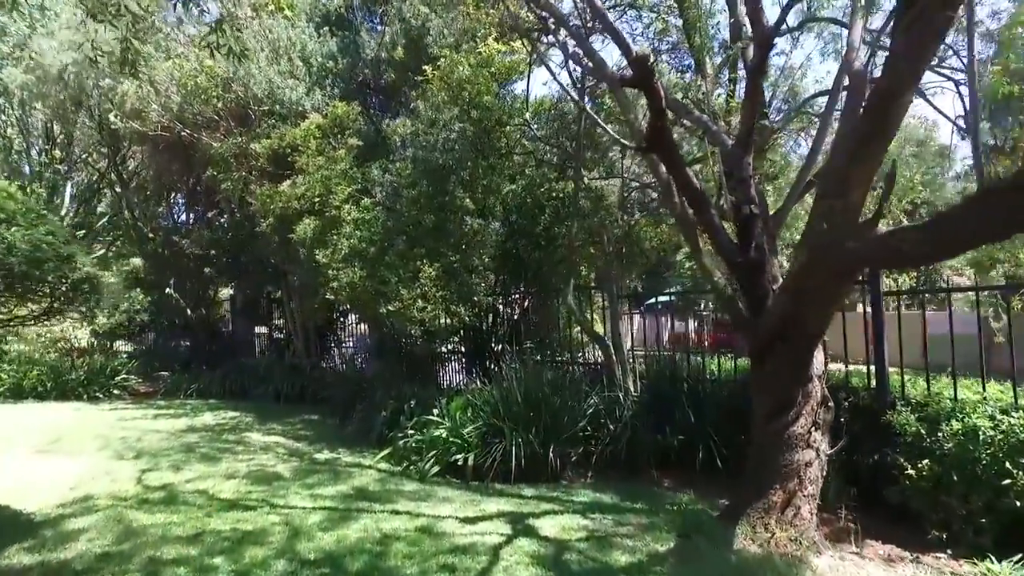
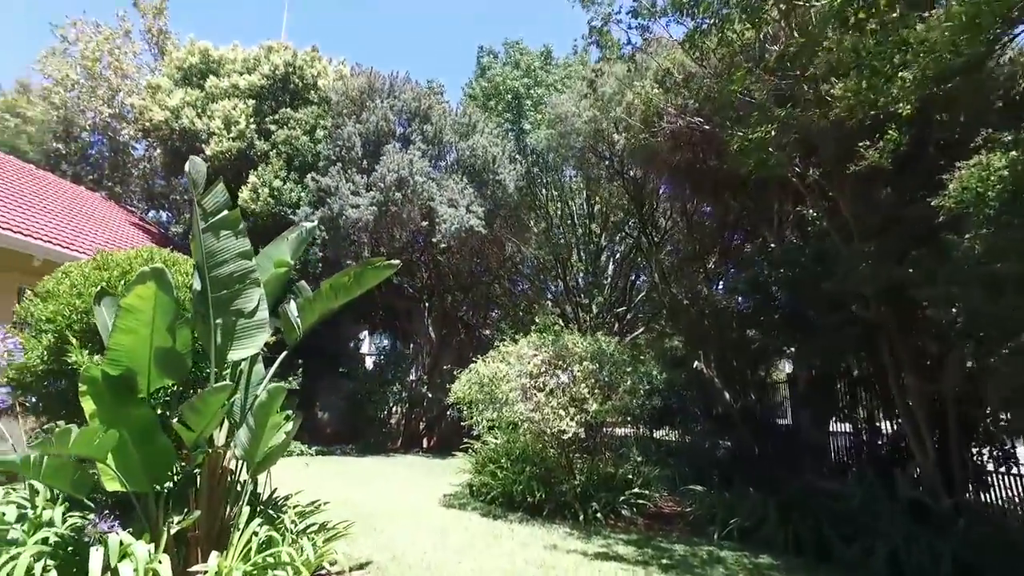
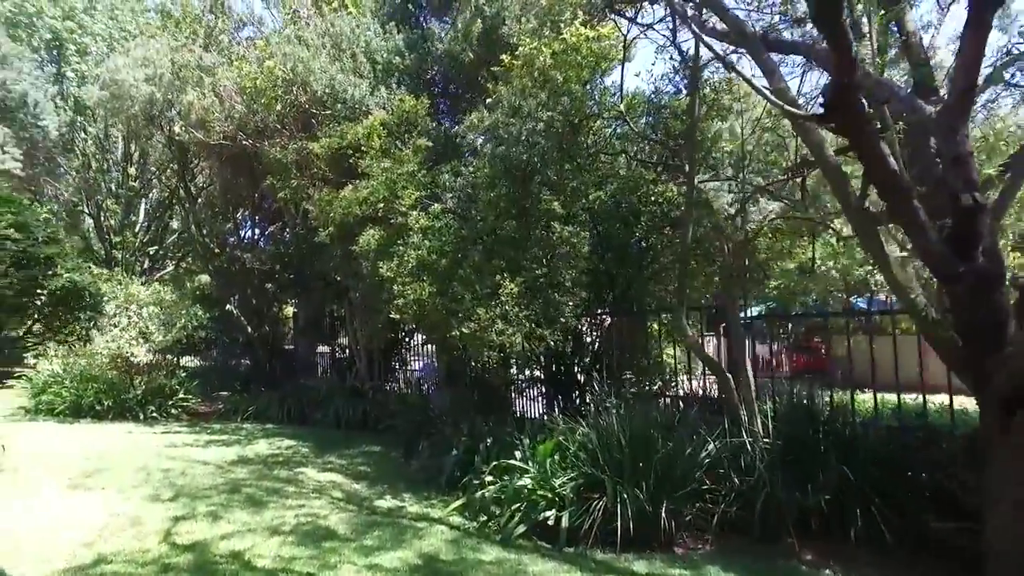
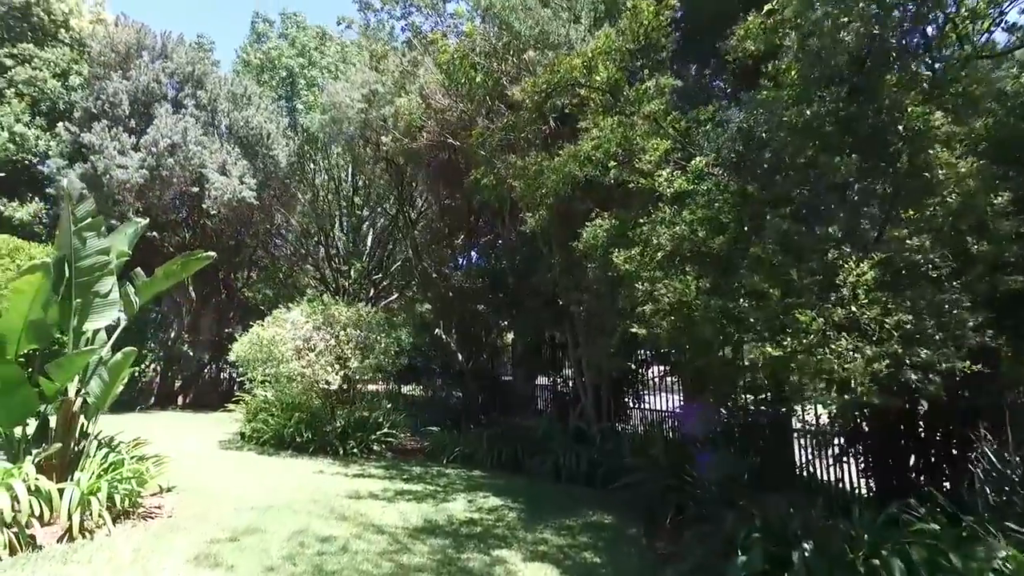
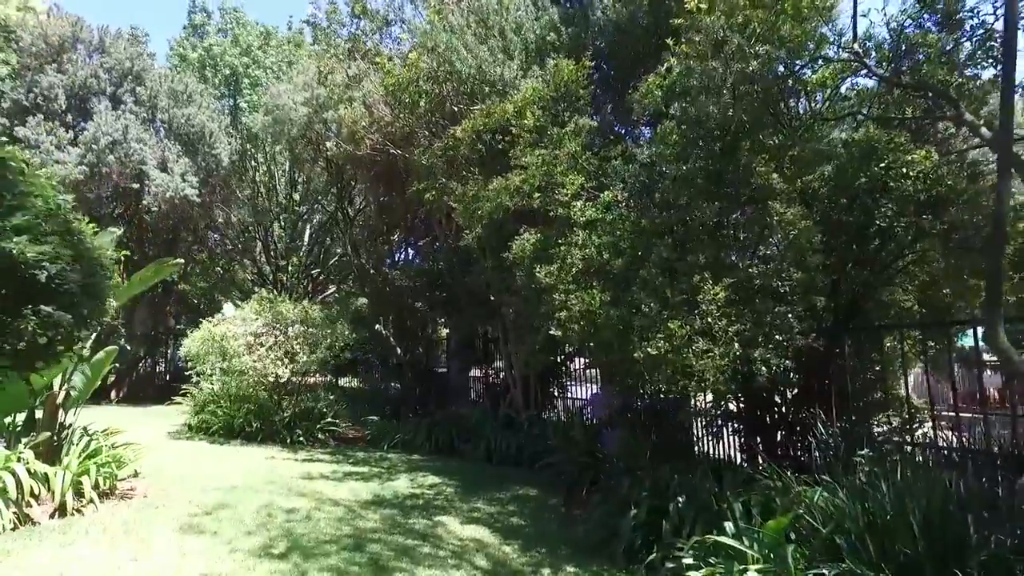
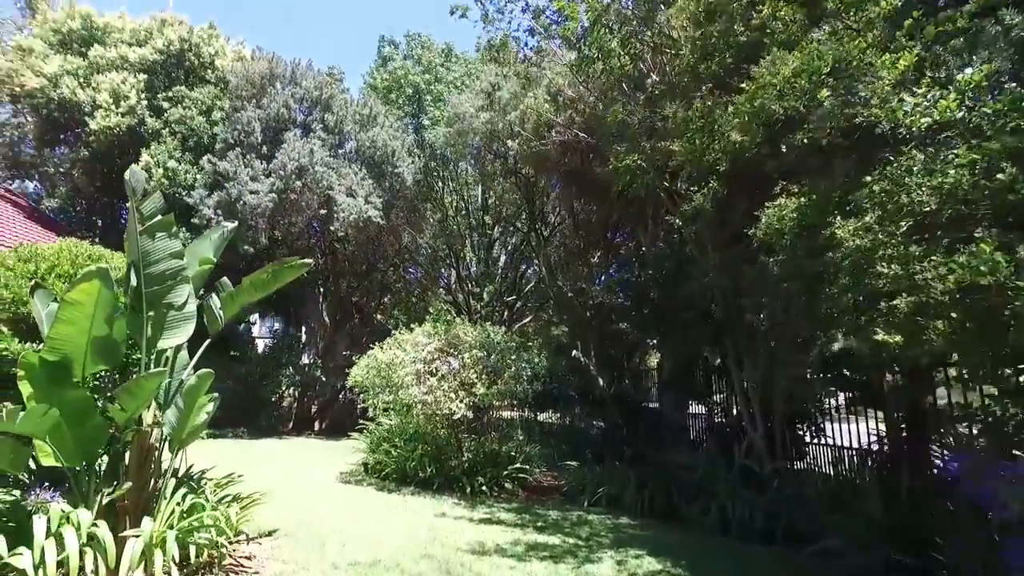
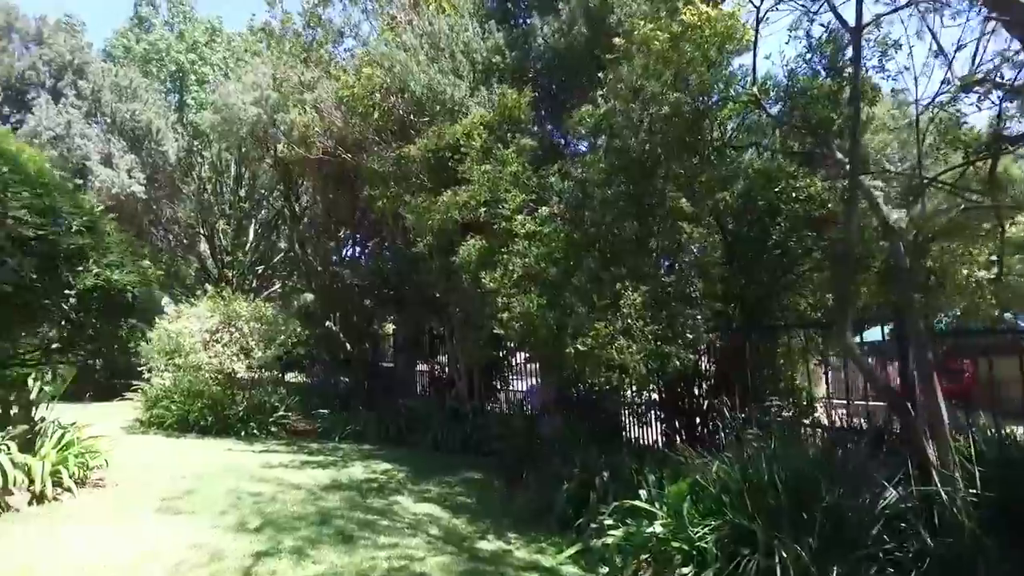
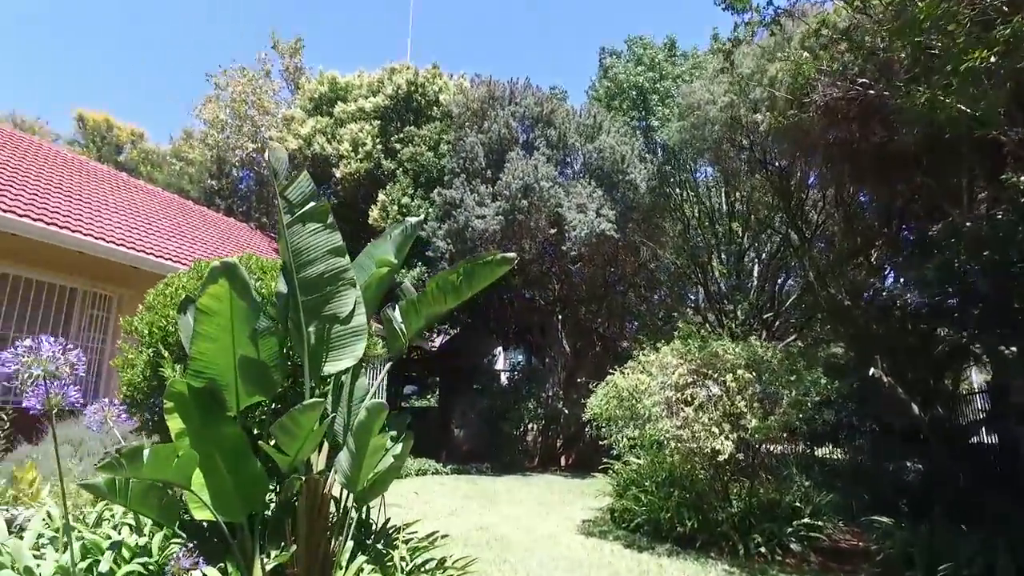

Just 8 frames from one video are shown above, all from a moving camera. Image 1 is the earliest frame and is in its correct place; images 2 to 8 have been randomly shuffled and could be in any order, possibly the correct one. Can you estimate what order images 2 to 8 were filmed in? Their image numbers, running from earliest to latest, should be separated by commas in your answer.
3, 7, 5, 4, 6, 2, 8
